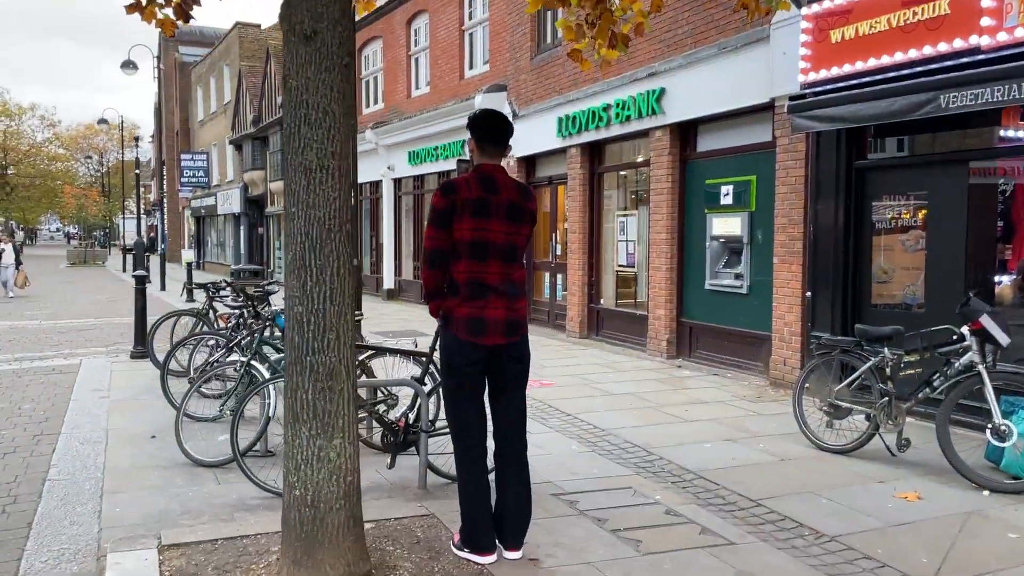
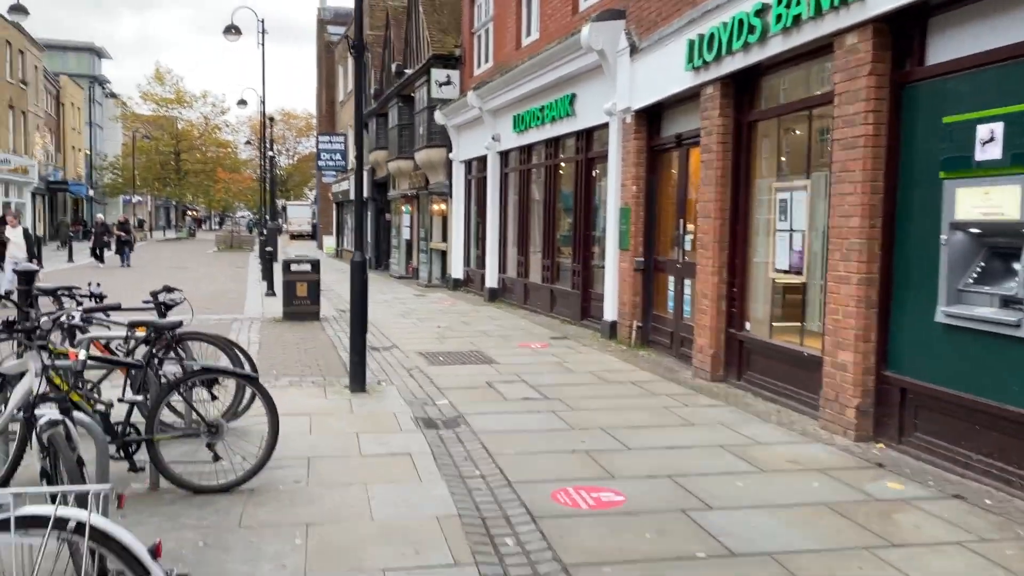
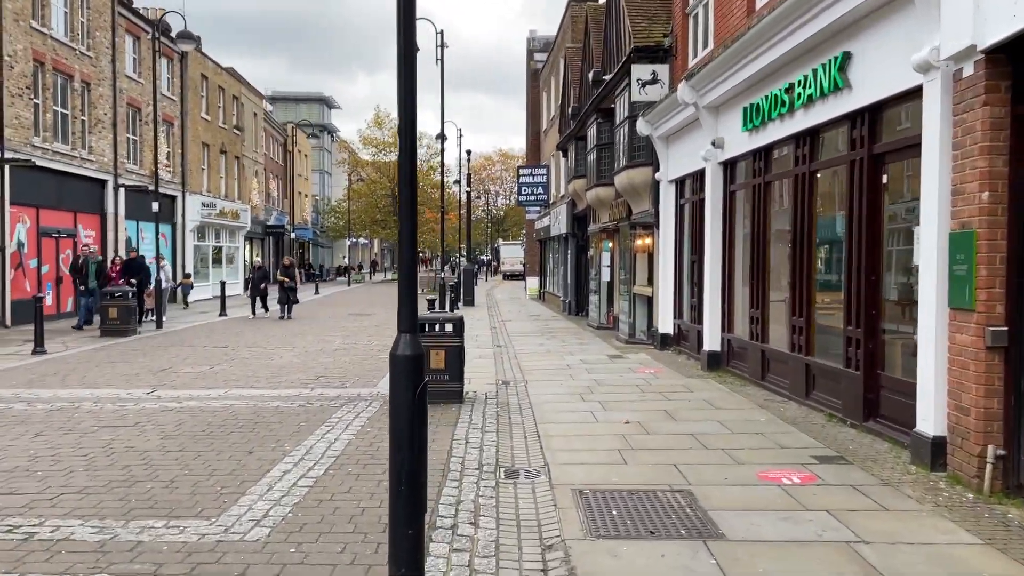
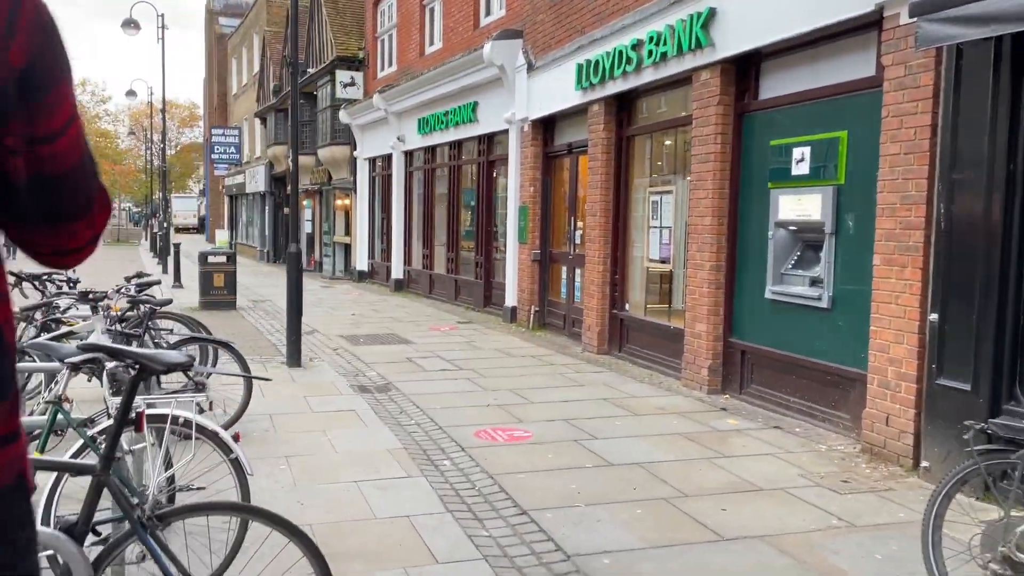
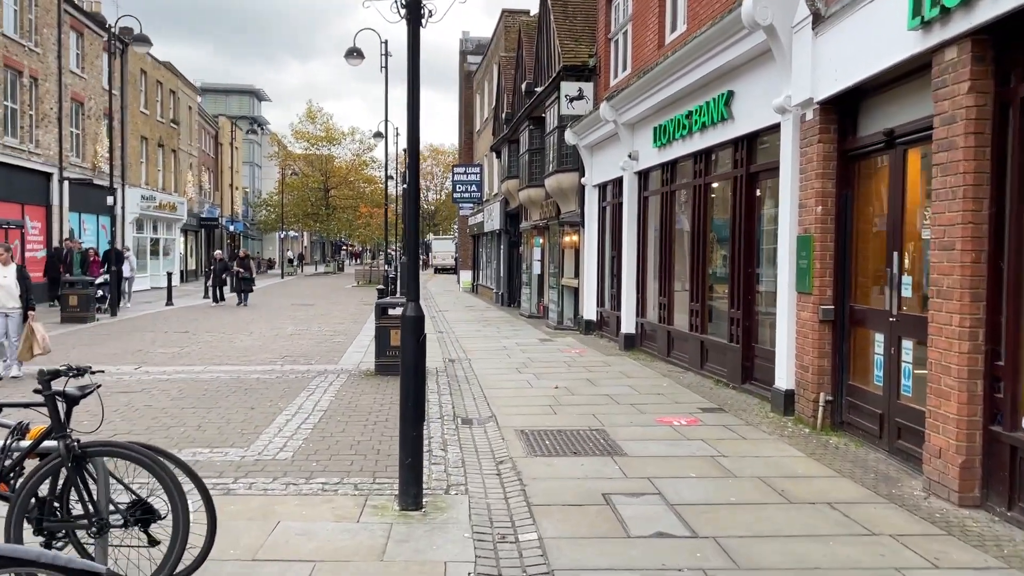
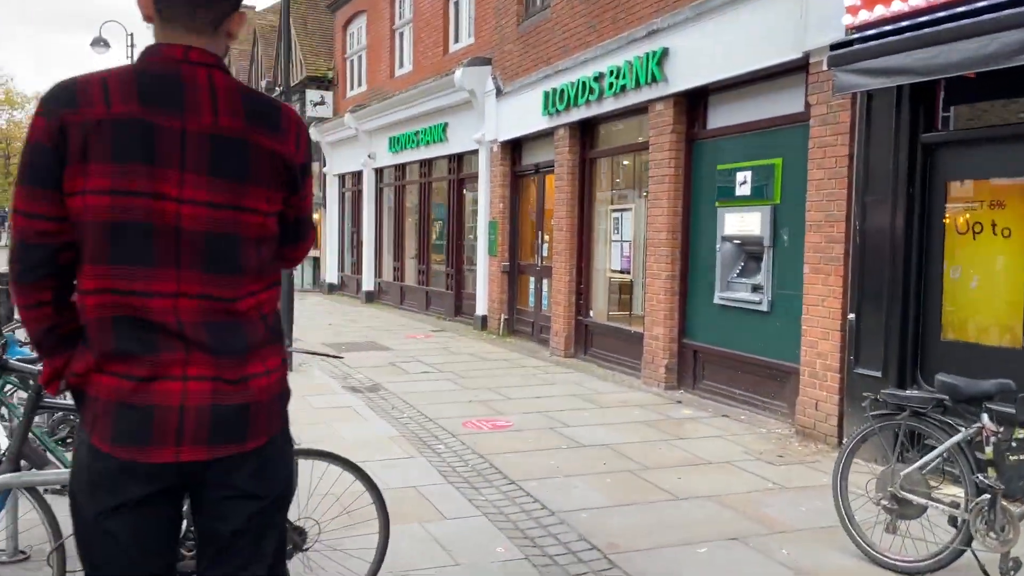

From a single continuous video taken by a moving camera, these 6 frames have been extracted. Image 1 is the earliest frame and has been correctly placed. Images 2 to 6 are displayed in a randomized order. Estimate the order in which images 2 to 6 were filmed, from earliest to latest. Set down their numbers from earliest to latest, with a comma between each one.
6, 4, 2, 5, 3
